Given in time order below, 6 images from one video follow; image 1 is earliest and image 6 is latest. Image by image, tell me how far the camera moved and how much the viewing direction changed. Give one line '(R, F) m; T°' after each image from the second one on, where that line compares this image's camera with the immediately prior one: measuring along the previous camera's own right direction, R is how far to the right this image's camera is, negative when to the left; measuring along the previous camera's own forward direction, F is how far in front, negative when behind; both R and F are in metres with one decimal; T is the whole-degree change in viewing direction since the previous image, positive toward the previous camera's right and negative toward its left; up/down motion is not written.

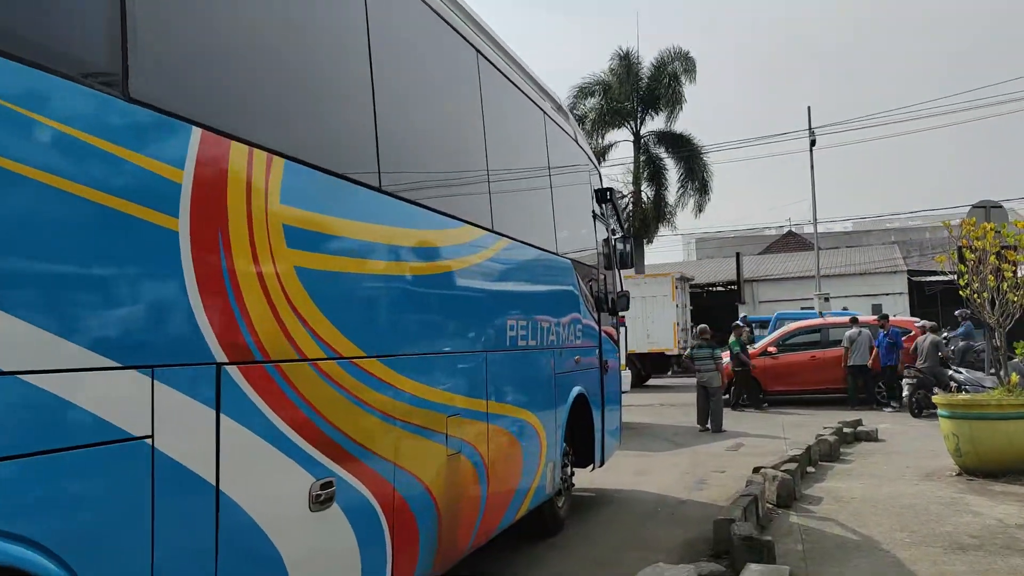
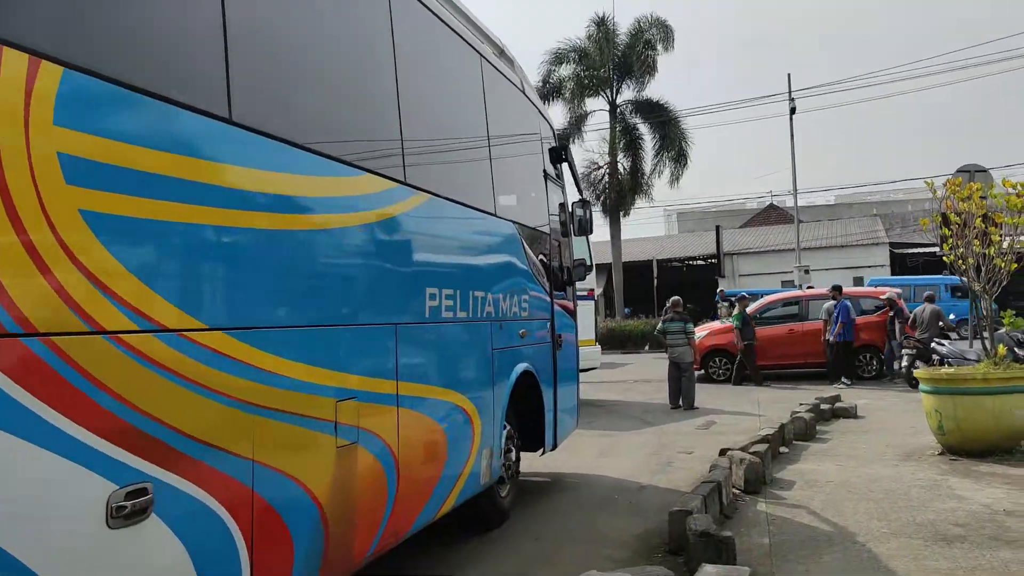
(+0.3, +0.7) m; +1°
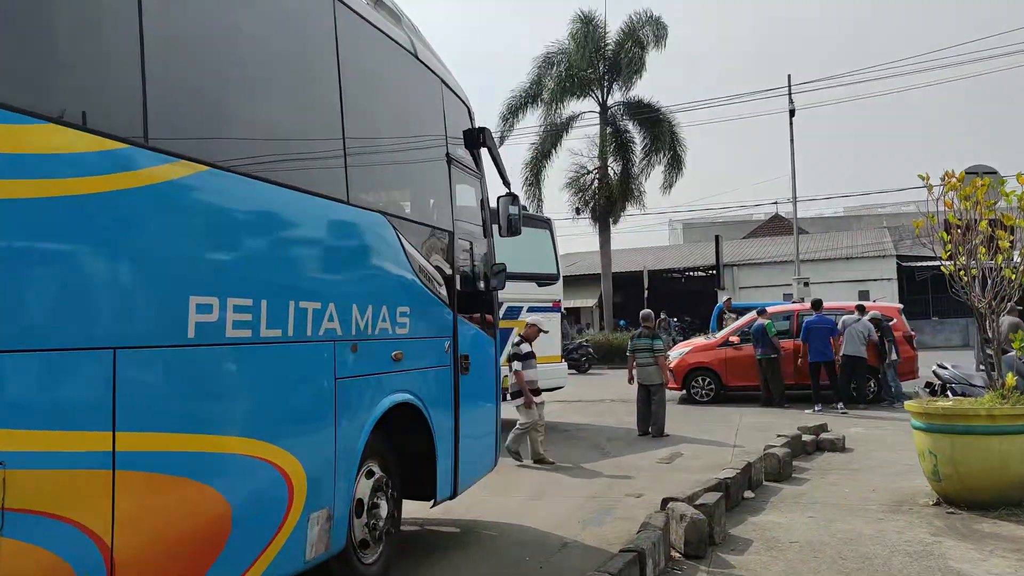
(+0.7, +1.3) m; -1°
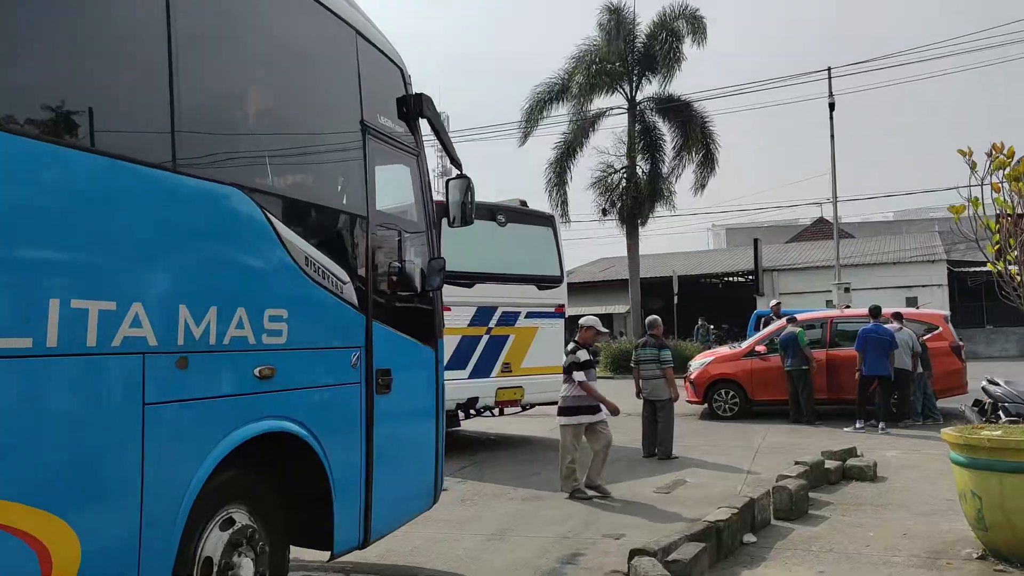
(+0.6, +1.1) m; -3°
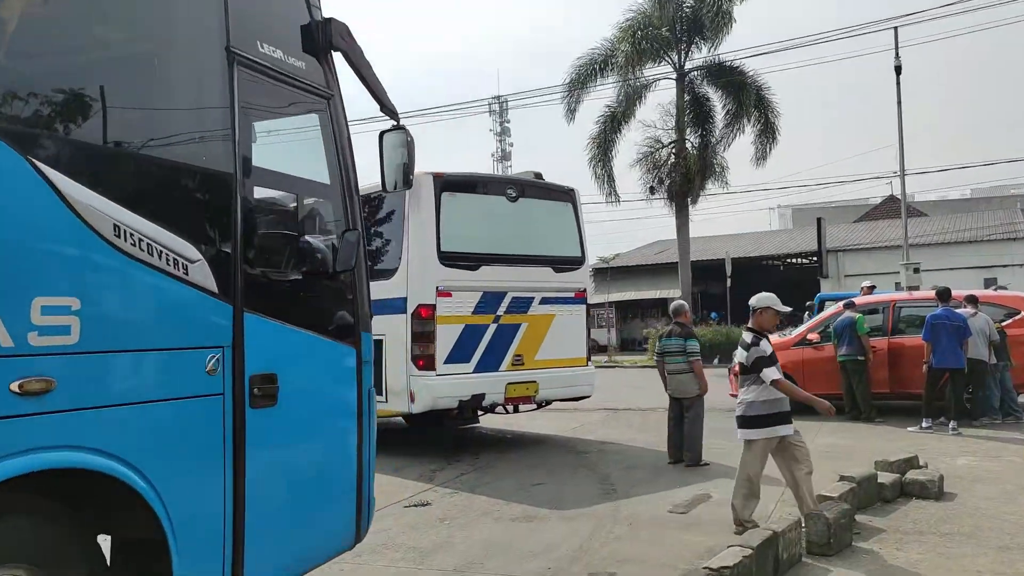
(+0.6, +1.2) m; -4°
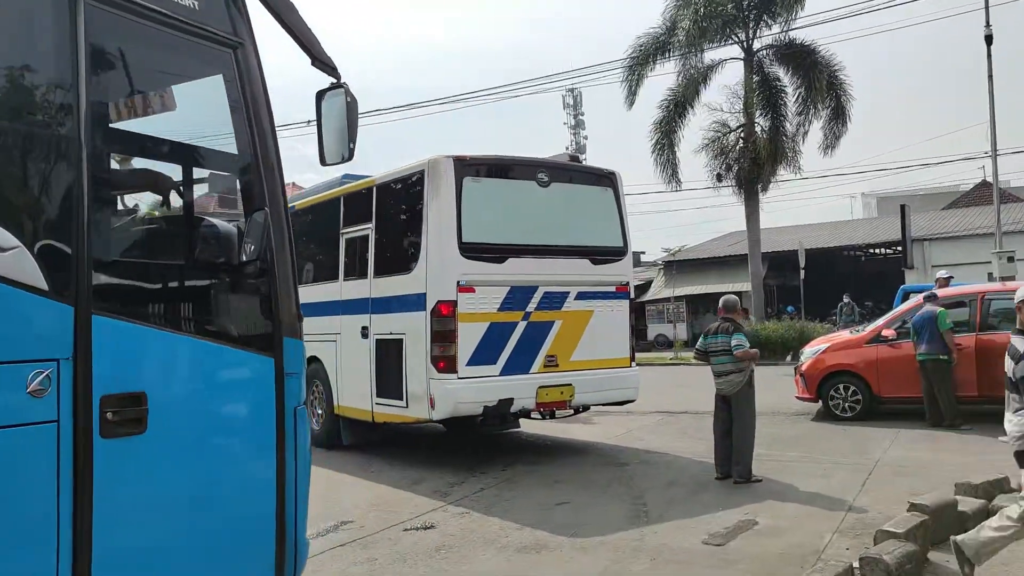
(+0.4, +0.9) m; -5°
